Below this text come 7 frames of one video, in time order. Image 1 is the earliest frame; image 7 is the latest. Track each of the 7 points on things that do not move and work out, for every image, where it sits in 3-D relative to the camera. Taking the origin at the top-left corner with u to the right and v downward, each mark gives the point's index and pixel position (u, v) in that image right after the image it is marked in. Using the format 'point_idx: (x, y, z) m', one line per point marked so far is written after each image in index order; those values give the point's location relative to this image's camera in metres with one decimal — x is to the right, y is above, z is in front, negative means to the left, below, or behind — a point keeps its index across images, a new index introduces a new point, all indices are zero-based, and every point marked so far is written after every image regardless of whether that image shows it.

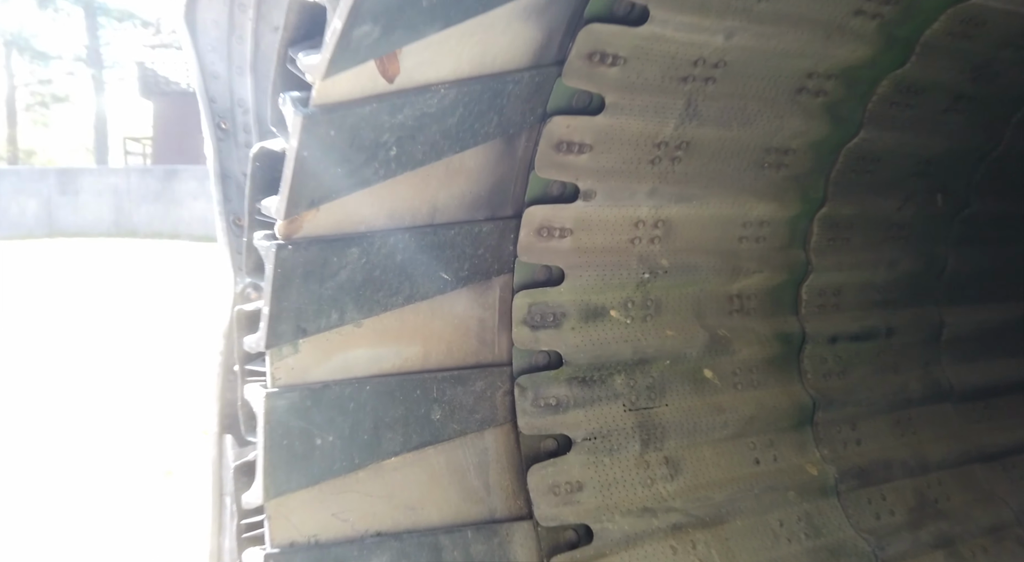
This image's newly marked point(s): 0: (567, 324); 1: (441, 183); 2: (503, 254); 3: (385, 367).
0: (+0.1, -0.1, +1.8) m
1: (-0.1, +0.2, +1.4) m
2: (0.0, +0.1, +1.7) m
3: (-0.2, -0.1, +1.4) m
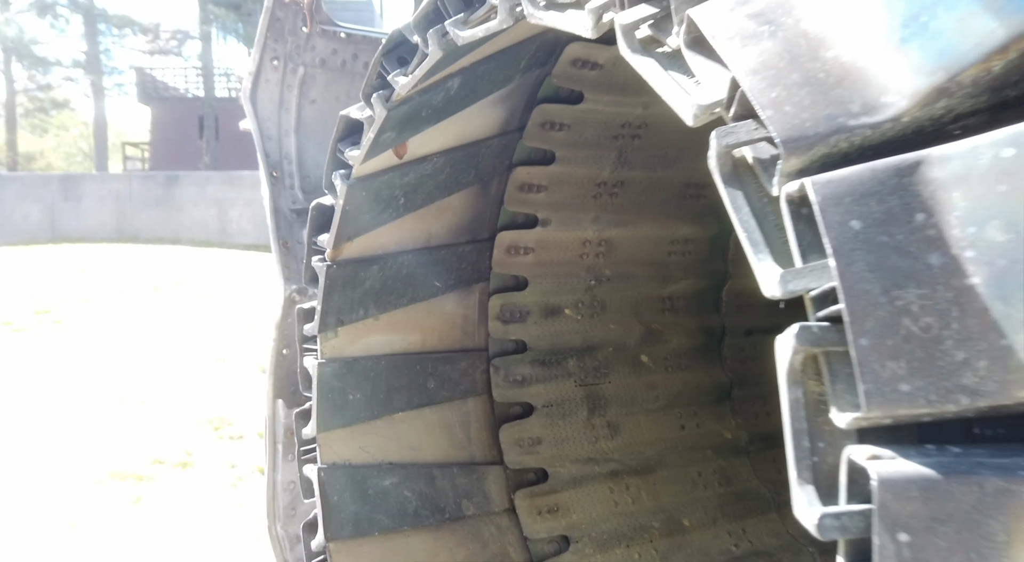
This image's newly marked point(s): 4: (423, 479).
0: (0.0, -0.1, +2.4) m
1: (-0.2, +0.2, +2.0) m
2: (-0.1, 0.0, +2.3) m
3: (-0.3, -0.2, +2.0) m
4: (-0.2, -0.5, +2.0) m
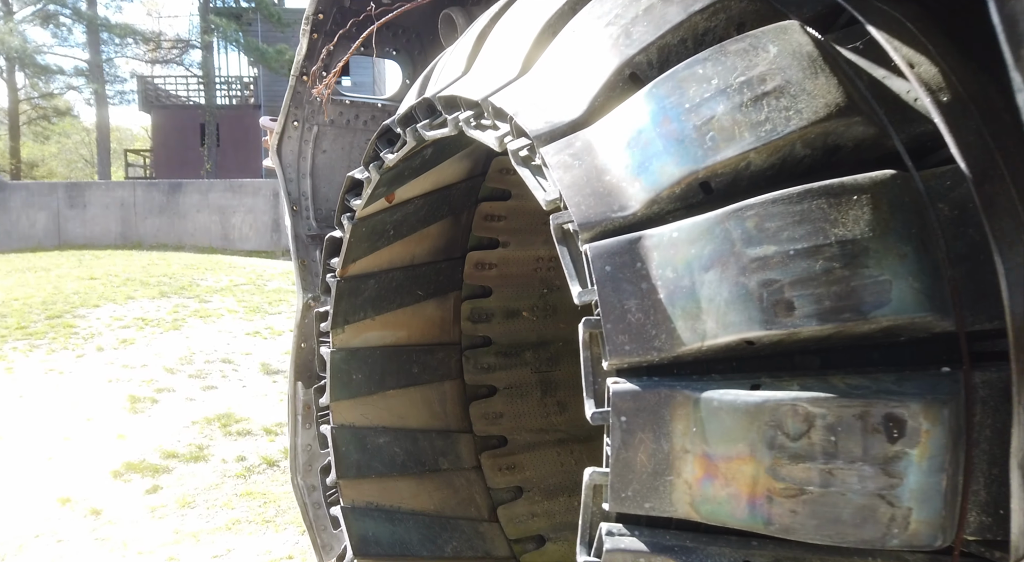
0: (-0.1, -0.2, +3.1) m
1: (-0.3, +0.1, +2.7) m
2: (-0.2, 0.0, +2.9) m
3: (-0.4, -0.2, +2.7) m
4: (-0.4, -0.6, +2.7) m
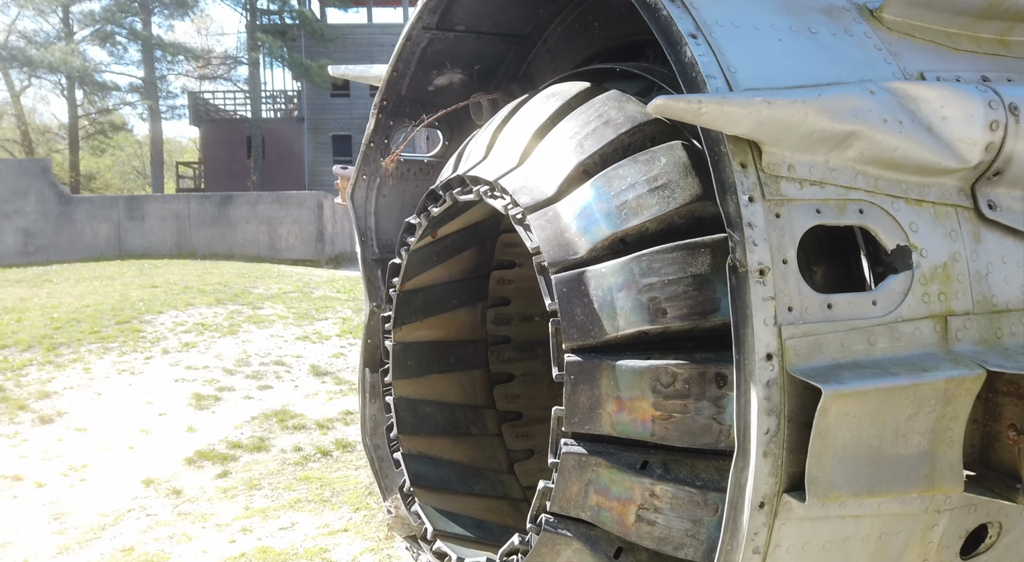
0: (0.0, -0.2, +4.0) m
1: (-0.3, +0.1, +3.6) m
2: (-0.1, -0.1, +3.9) m
3: (-0.4, -0.3, +3.6) m
4: (-0.3, -0.6, +3.7) m
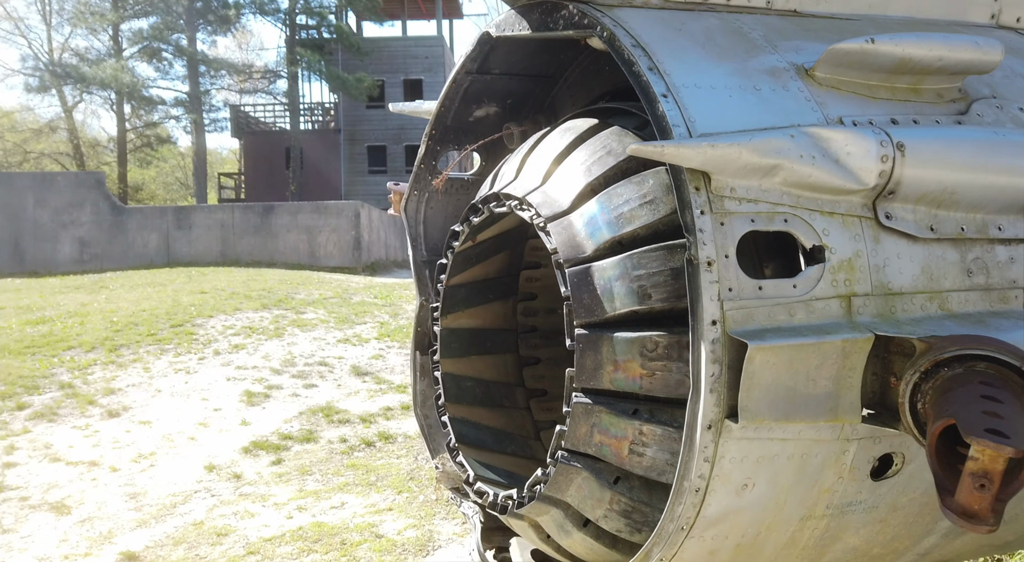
0: (+0.2, -0.2, +4.8) m
1: (-0.1, +0.1, +4.4) m
2: (0.0, 0.0, +4.6) m
3: (-0.2, -0.2, +4.4) m
4: (-0.2, -0.6, +4.4) m
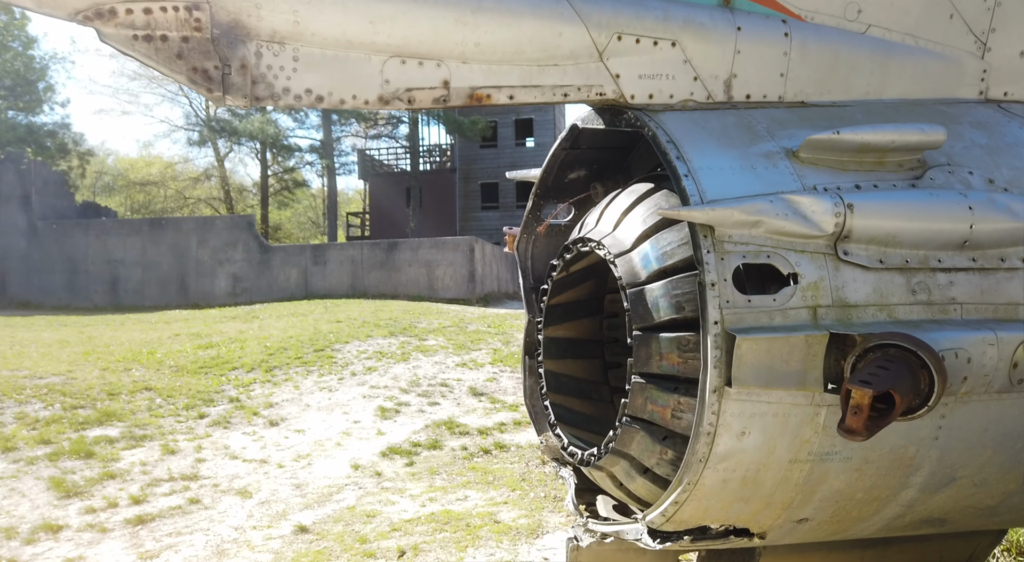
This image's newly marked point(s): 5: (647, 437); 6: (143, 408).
0: (+0.9, -0.4, +6.1) m
1: (+0.5, -0.1, +5.8) m
2: (+0.7, -0.2, +6.0) m
3: (+0.4, -0.4, +5.8) m
4: (+0.5, -0.8, +5.7) m
5: (+0.7, -0.8, +4.2) m
6: (-6.4, -2.2, +13.6) m
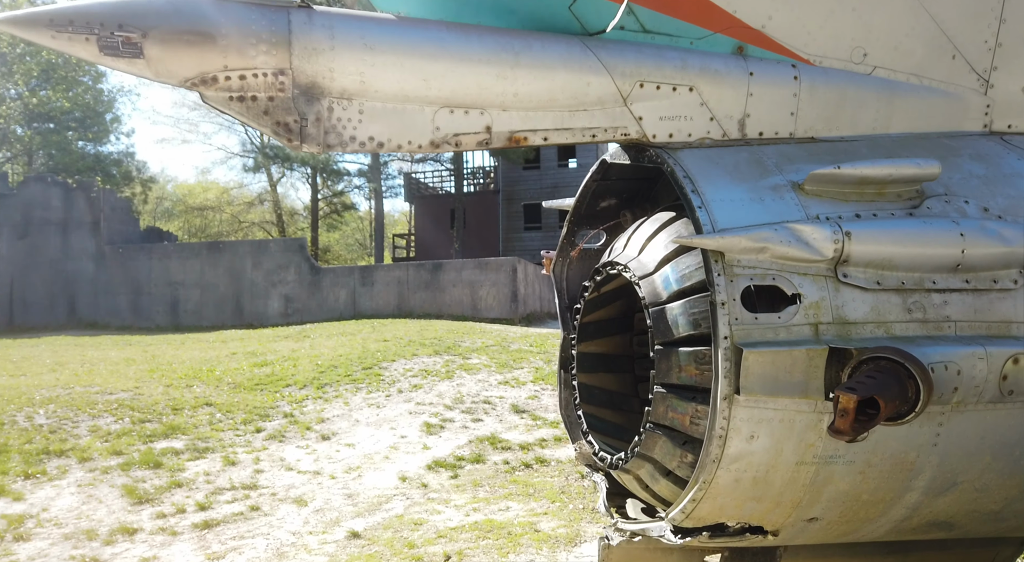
0: (+1.2, -0.6, +6.5) m
1: (+0.8, -0.2, +6.2) m
2: (+1.0, -0.4, +6.4) m
3: (+0.7, -0.6, +6.2) m
4: (+0.8, -0.9, +6.2) m
5: (+0.9, -1.0, +4.7) m
6: (-5.6, -2.6, +14.4) m
